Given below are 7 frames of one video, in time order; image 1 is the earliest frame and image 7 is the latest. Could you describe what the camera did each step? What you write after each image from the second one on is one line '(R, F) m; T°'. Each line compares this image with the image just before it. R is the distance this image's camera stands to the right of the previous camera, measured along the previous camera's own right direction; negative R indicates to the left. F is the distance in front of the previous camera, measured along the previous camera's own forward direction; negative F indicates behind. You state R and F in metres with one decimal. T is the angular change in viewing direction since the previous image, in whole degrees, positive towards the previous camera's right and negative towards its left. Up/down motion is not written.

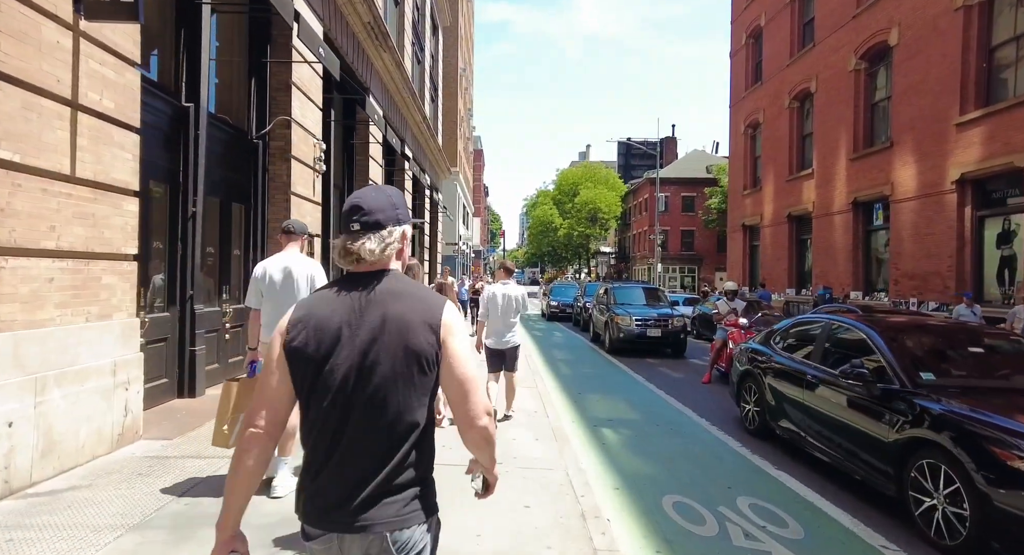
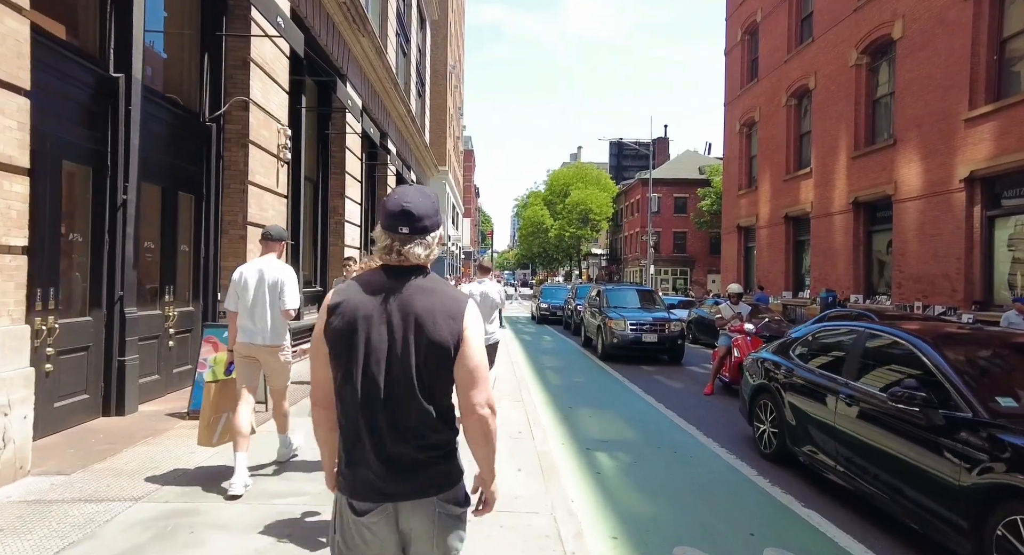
(+0.1, +0.9) m; +1°
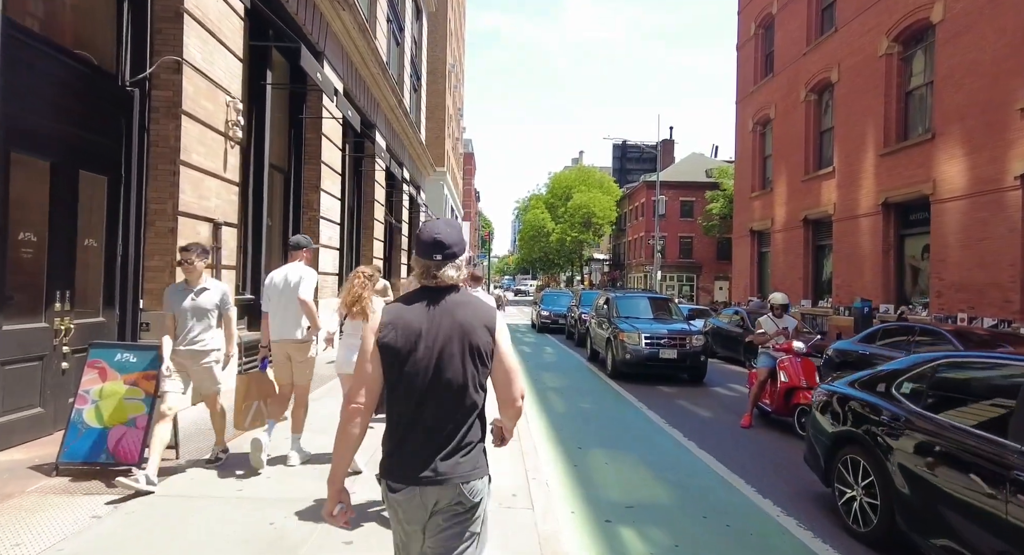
(+0.1, +1.7) m; 0°
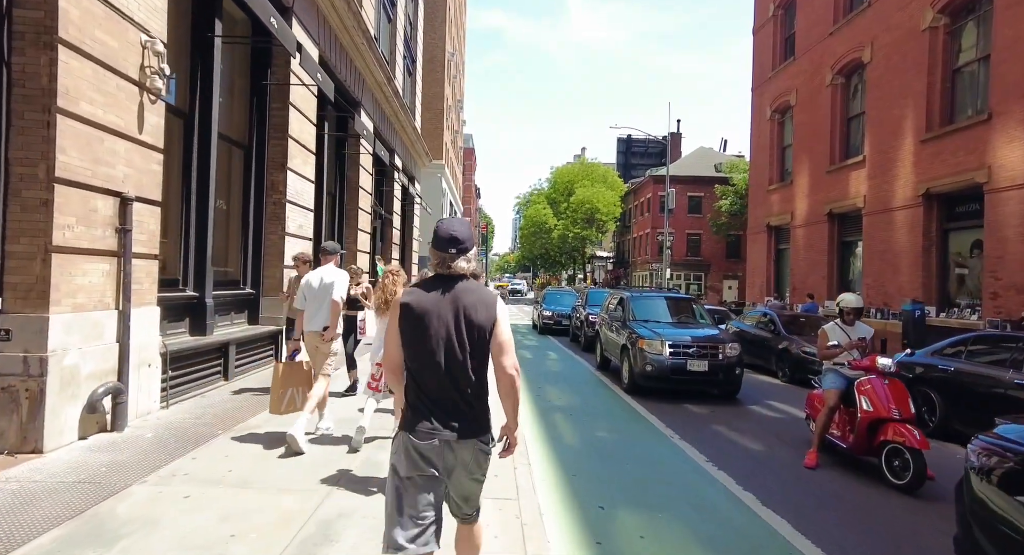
(0.0, +1.8) m; 0°
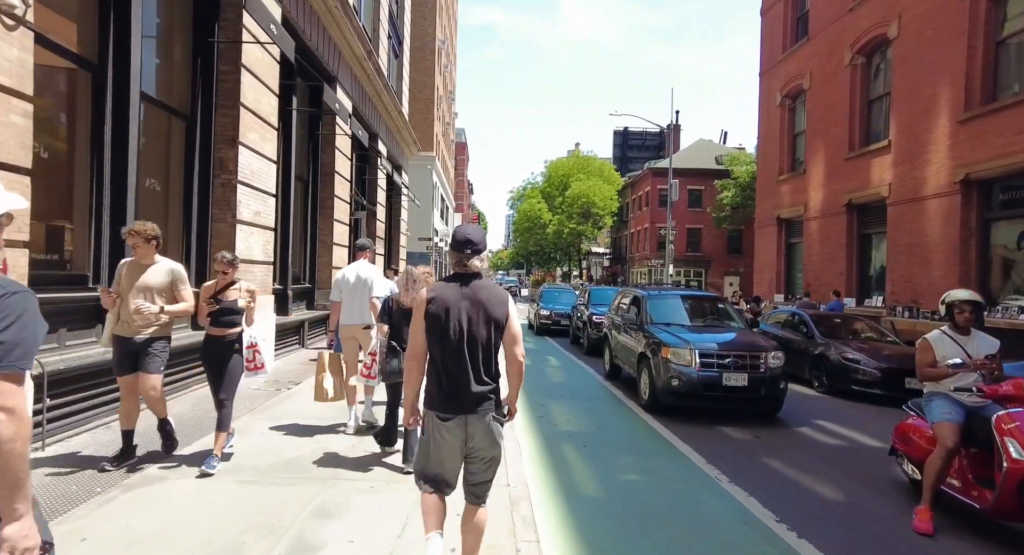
(0.0, +1.7) m; +1°
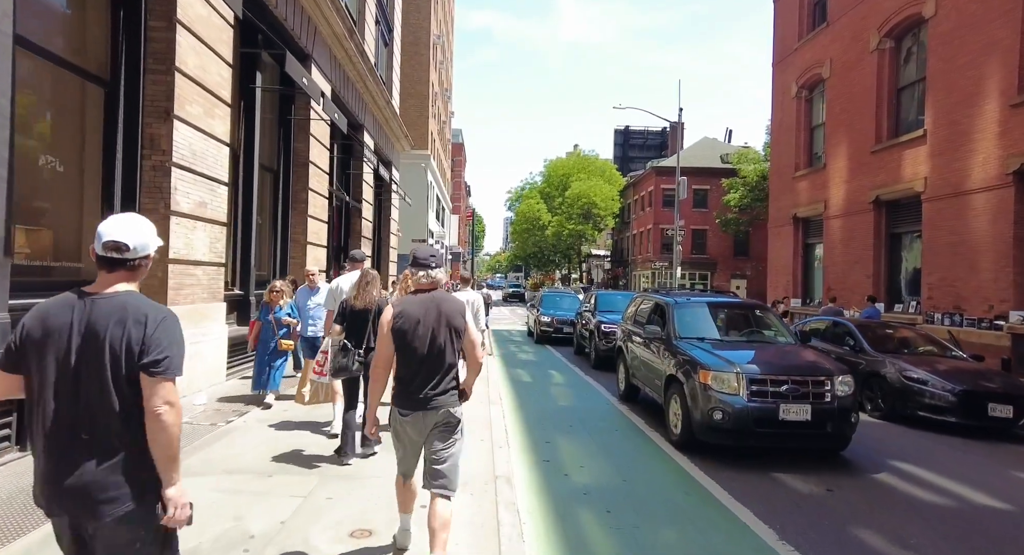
(0.0, +1.7) m; 0°
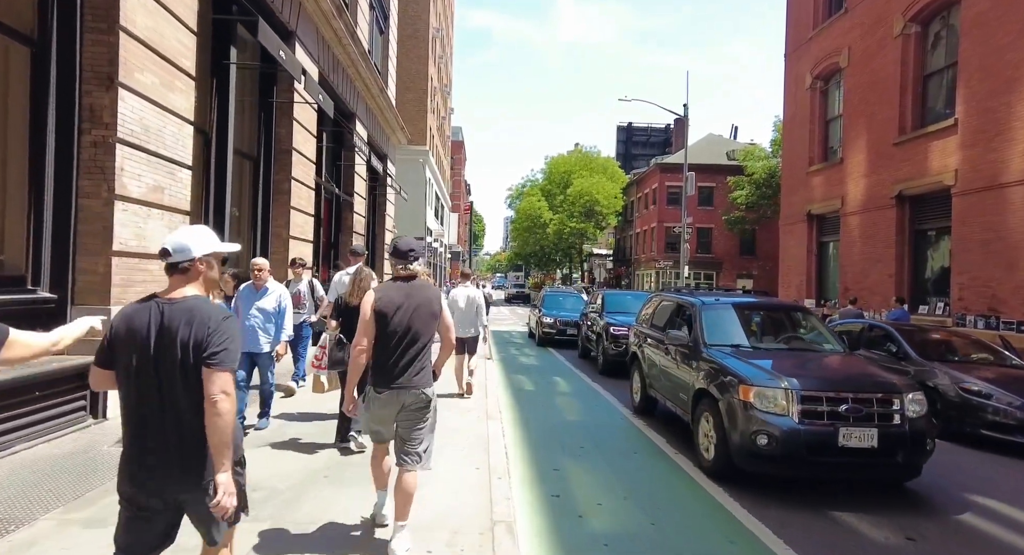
(0.0, +1.1) m; 0°
